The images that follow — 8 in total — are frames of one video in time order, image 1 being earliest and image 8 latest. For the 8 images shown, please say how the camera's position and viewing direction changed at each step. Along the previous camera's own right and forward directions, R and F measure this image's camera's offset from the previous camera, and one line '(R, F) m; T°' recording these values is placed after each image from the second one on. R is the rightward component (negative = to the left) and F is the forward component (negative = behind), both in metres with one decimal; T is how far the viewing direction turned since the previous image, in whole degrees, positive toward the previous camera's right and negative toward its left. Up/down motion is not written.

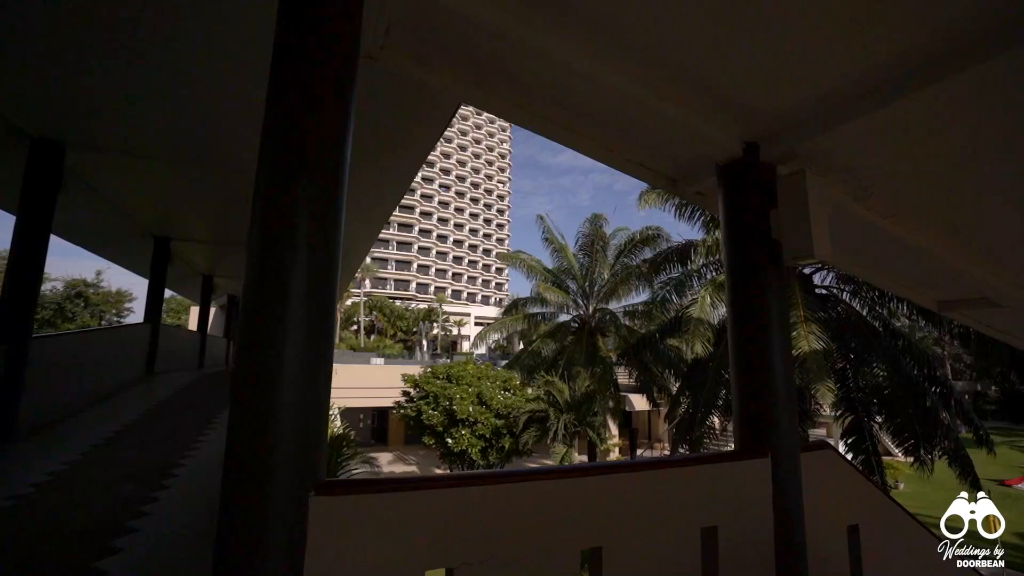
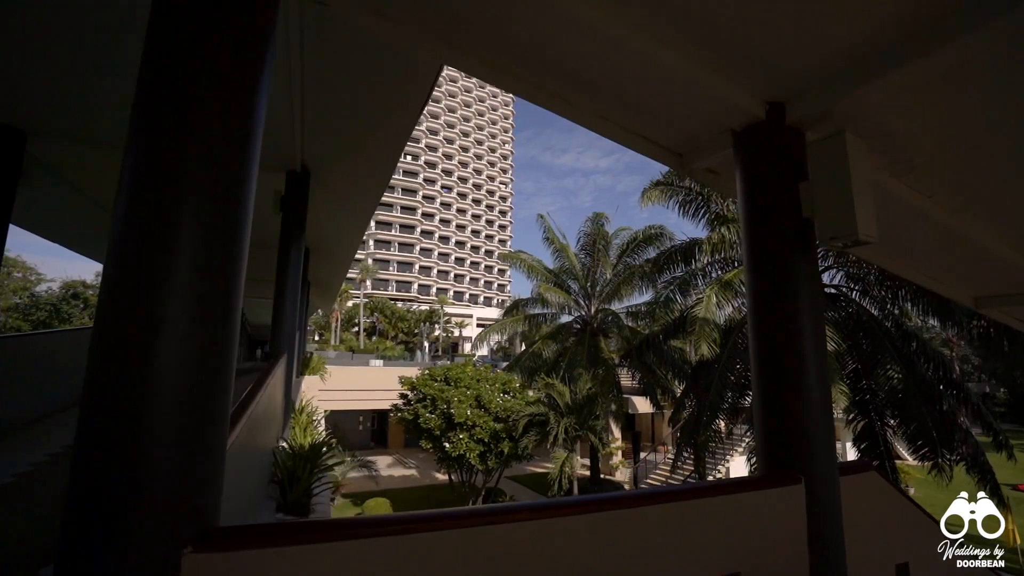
(+0.1, +0.3) m; 0°
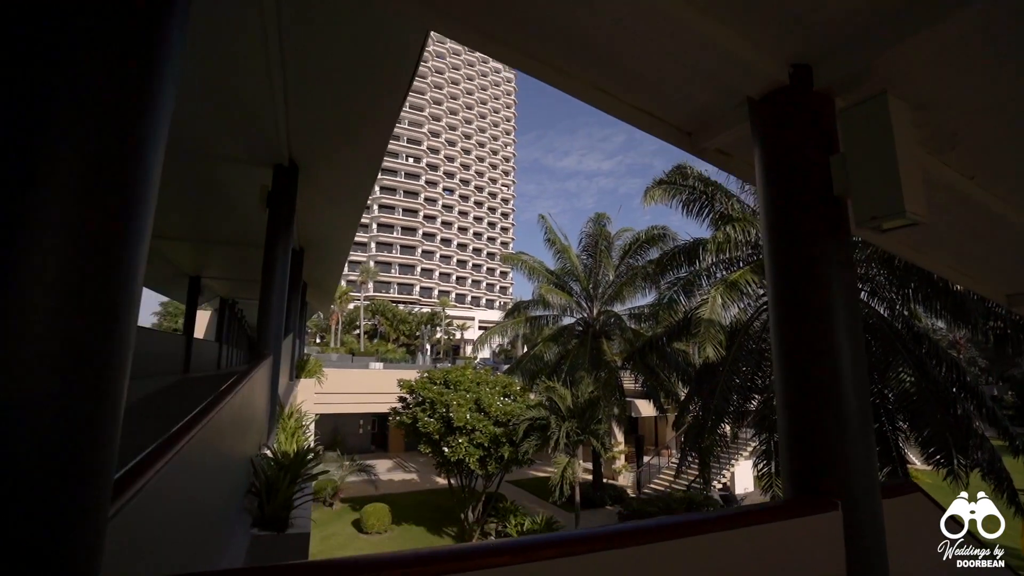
(0.0, +0.2) m; 0°
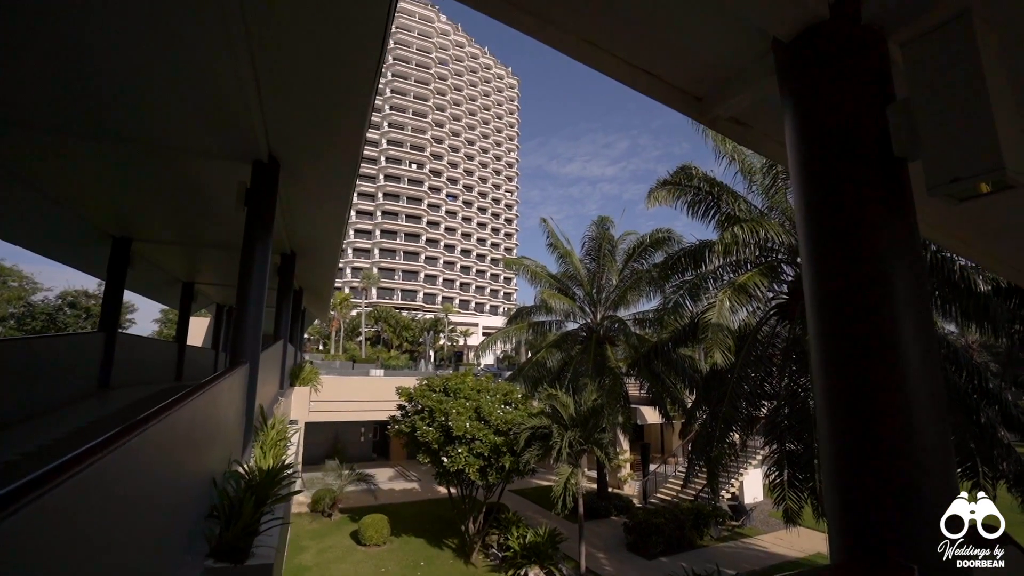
(+0.1, +0.3) m; -1°
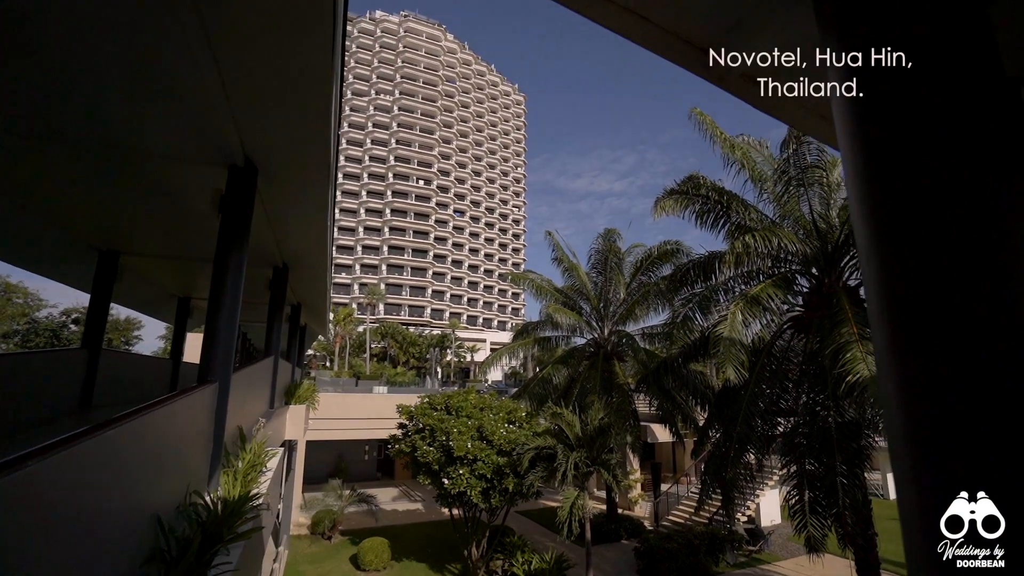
(+0.1, +0.3) m; -1°
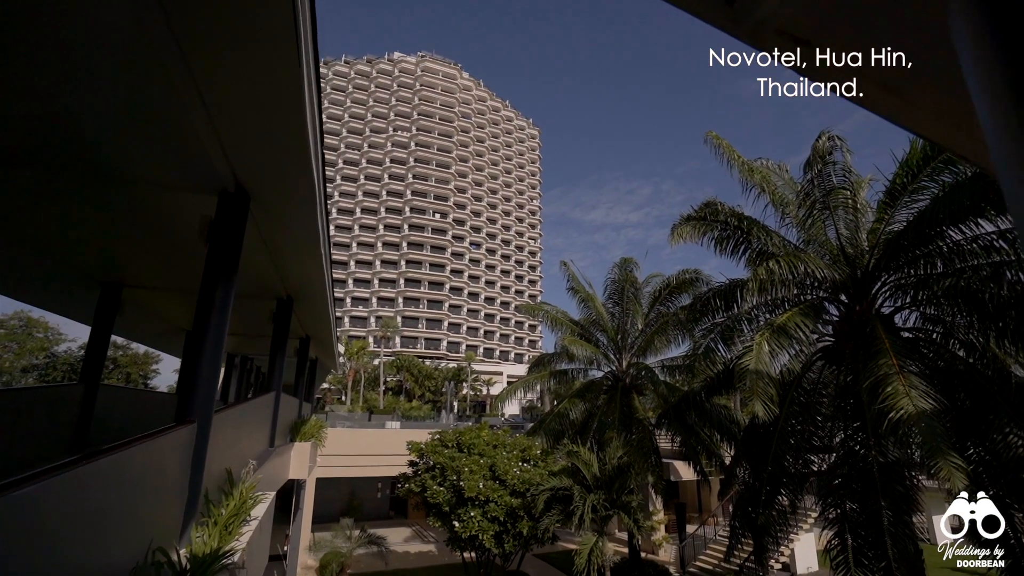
(+0.1, +0.3) m; -2°
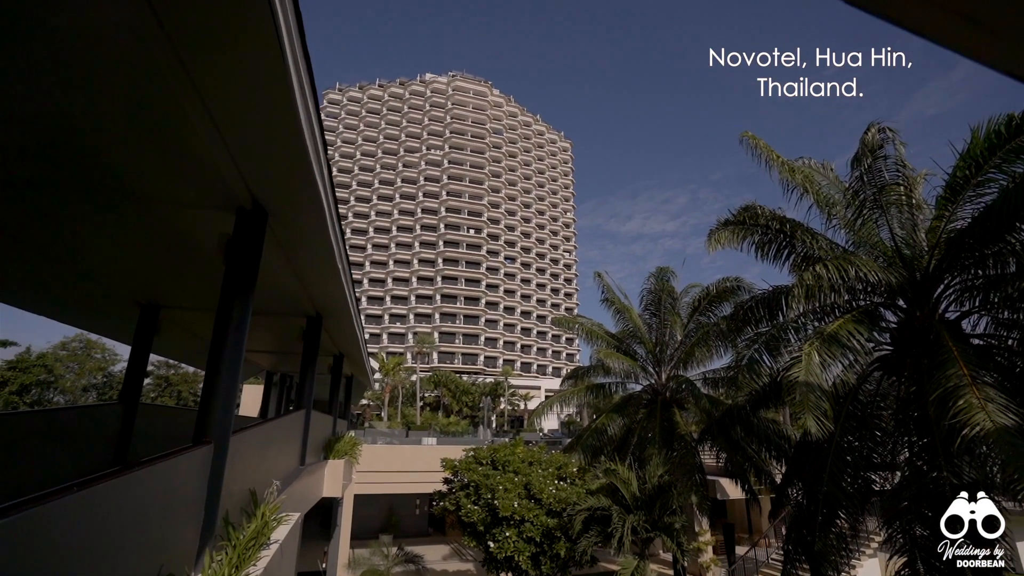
(+0.1, +0.2) m; -4°
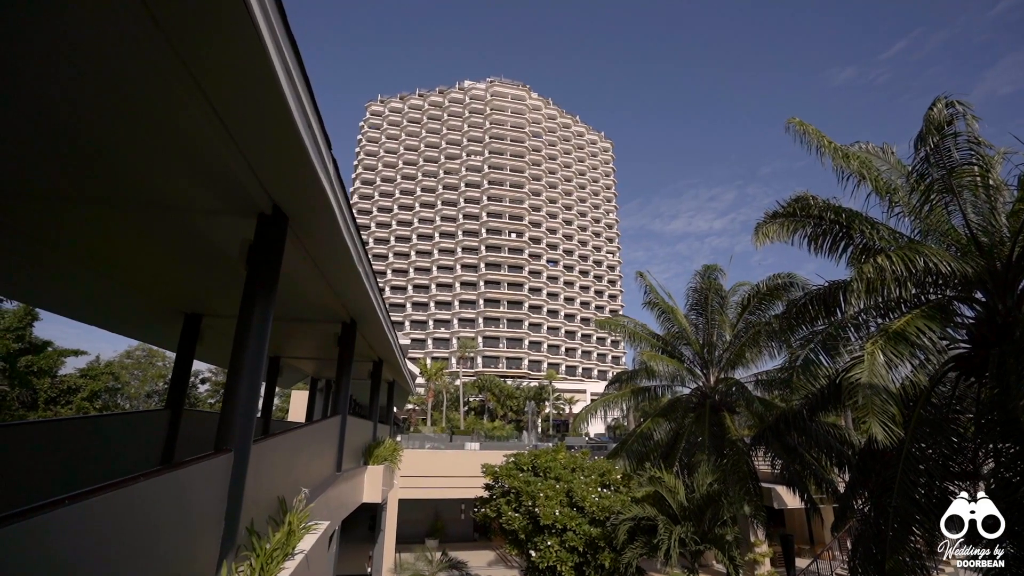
(+0.1, +0.2) m; -5°
